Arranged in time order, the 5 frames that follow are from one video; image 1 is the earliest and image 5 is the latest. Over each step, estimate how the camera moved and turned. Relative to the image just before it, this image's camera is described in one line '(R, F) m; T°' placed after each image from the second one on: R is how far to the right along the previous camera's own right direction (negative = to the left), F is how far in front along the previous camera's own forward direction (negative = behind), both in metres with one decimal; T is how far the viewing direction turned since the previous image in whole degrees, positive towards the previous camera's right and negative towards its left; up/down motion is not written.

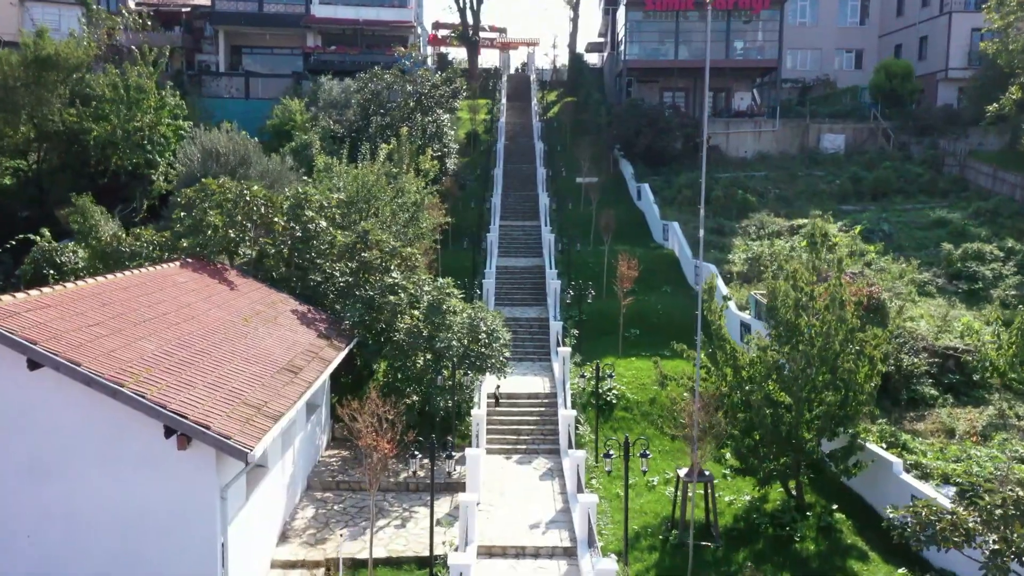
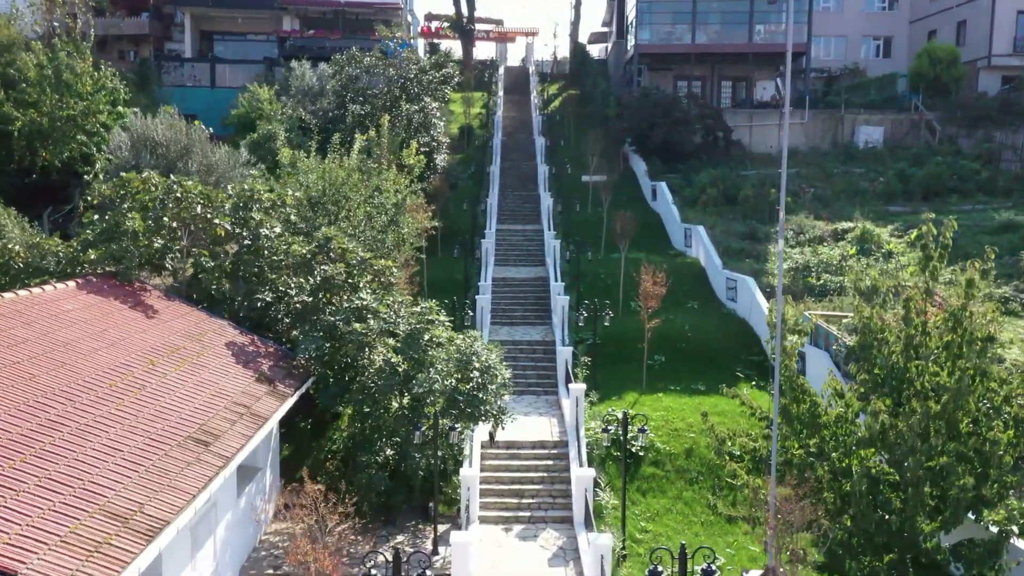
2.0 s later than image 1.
(0.0, +4.2) m; 0°
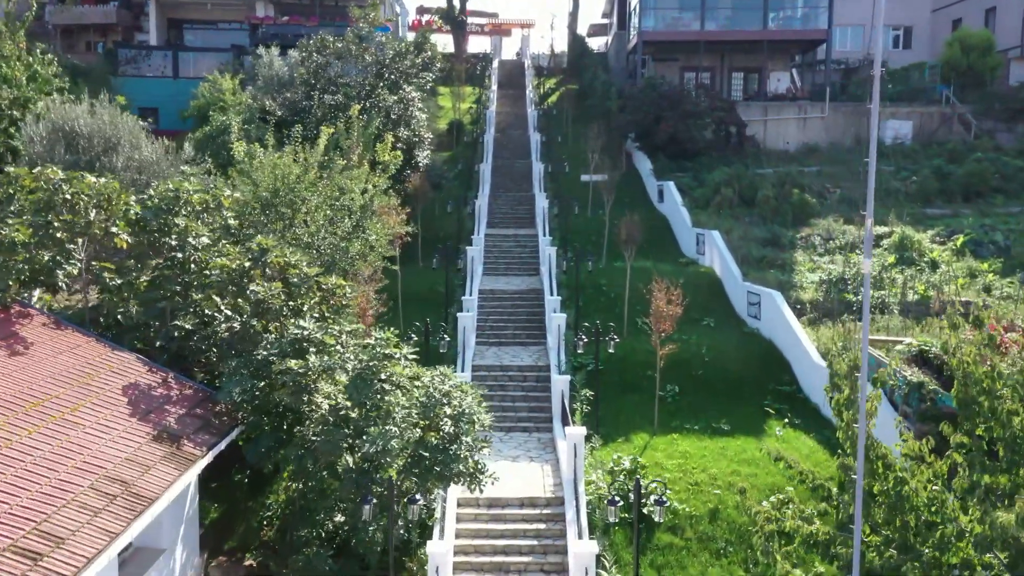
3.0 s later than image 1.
(+0.2, +3.1) m; 0°
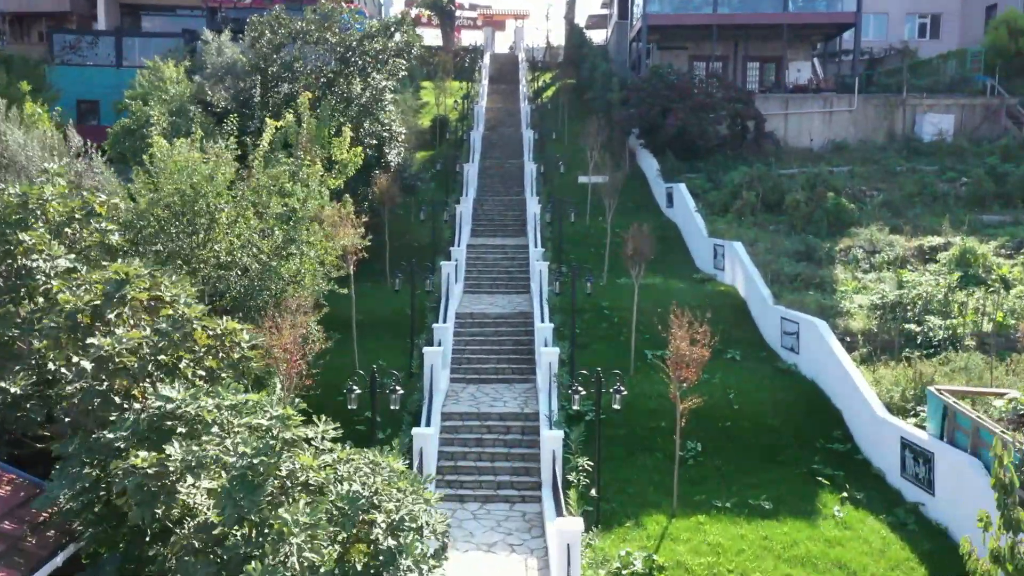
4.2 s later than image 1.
(+0.3, +3.7) m; 0°
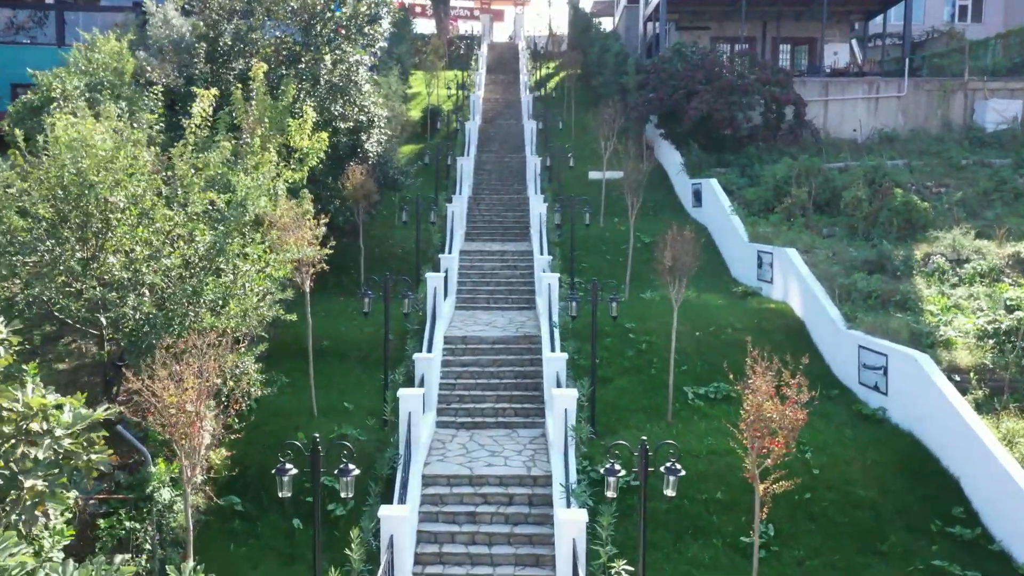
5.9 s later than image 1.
(-0.1, +3.6) m; 0°
